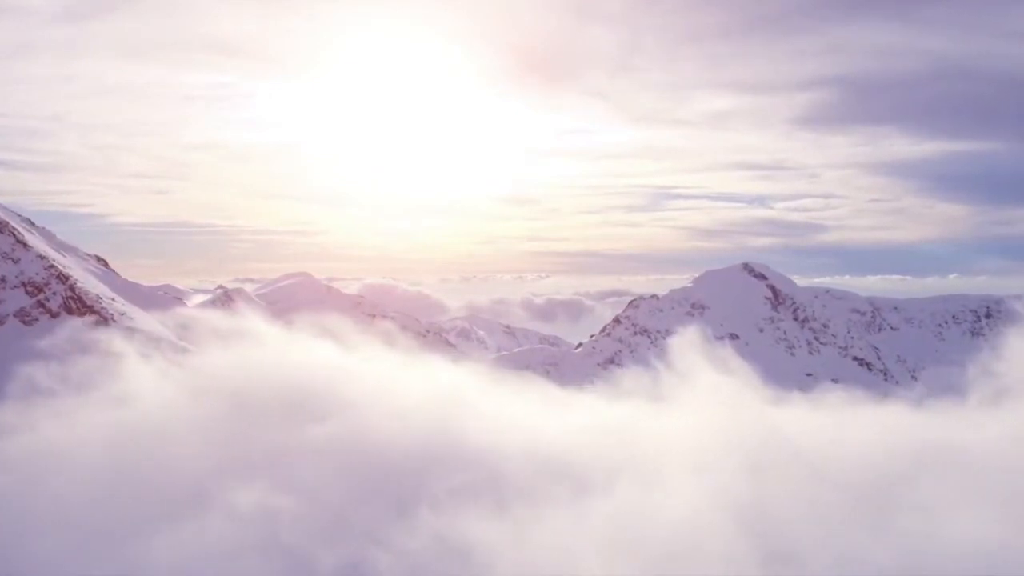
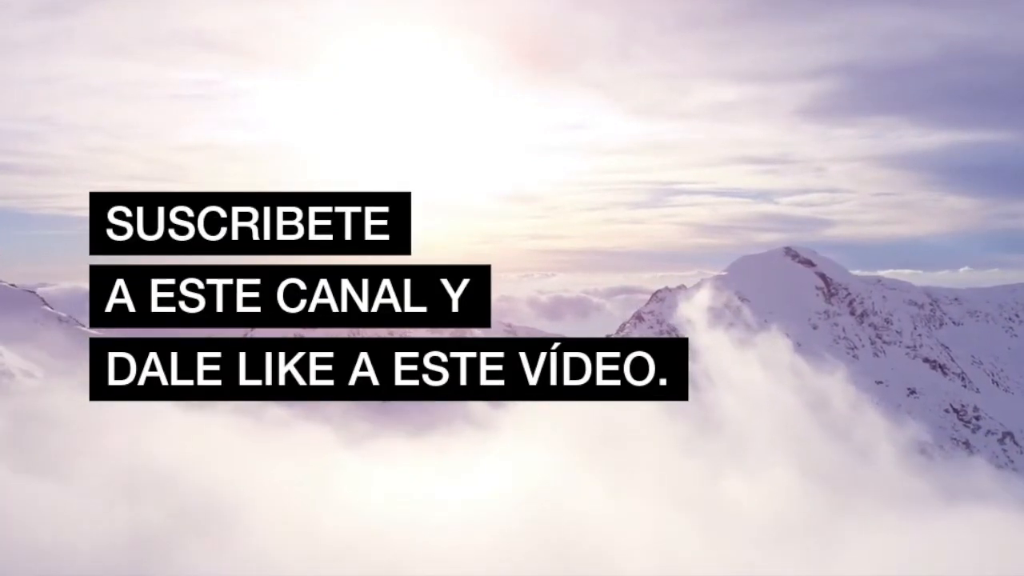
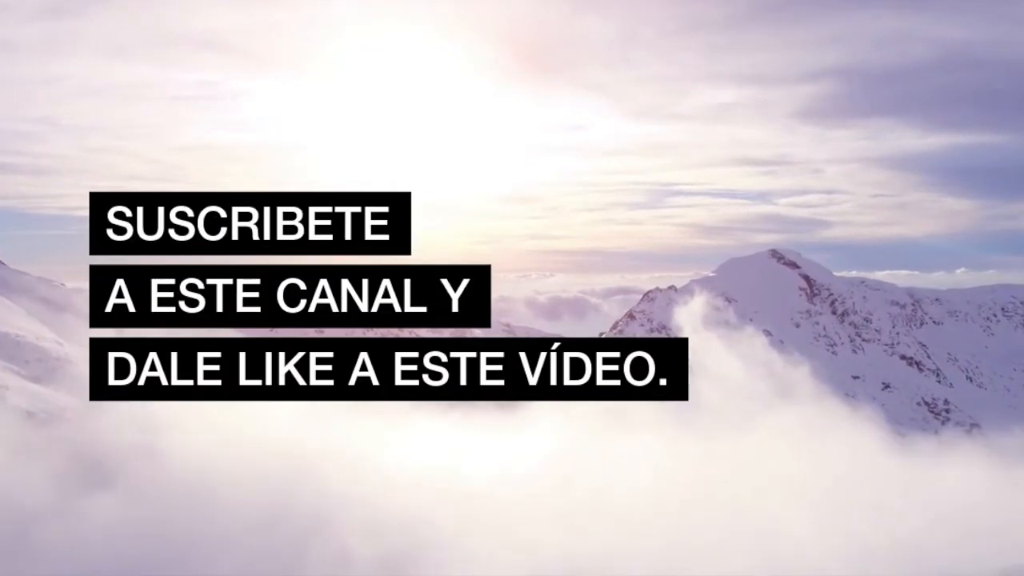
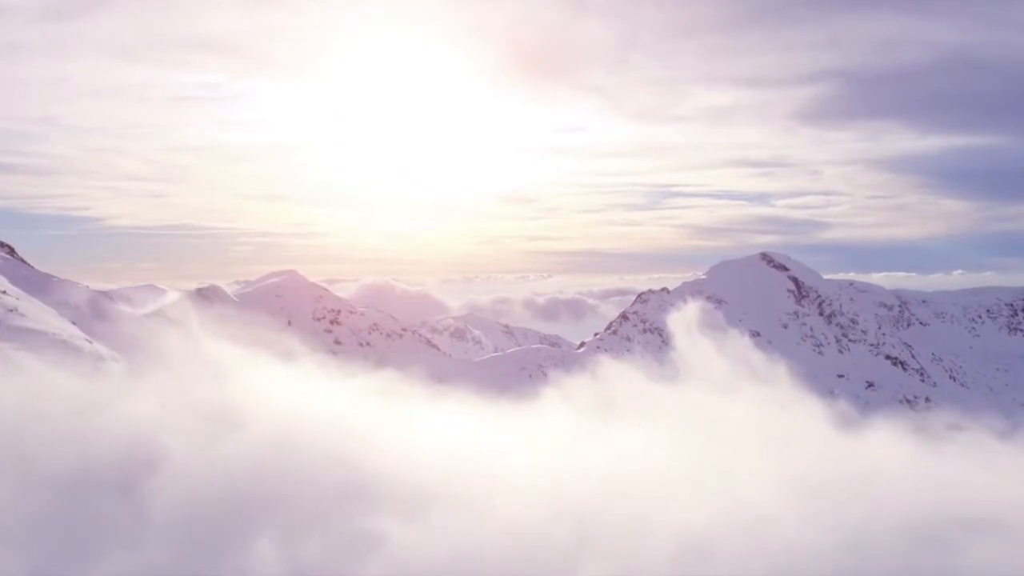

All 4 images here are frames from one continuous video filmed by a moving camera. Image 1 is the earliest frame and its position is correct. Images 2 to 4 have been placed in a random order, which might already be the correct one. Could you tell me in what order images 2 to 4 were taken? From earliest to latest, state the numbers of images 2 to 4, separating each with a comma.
4, 3, 2
